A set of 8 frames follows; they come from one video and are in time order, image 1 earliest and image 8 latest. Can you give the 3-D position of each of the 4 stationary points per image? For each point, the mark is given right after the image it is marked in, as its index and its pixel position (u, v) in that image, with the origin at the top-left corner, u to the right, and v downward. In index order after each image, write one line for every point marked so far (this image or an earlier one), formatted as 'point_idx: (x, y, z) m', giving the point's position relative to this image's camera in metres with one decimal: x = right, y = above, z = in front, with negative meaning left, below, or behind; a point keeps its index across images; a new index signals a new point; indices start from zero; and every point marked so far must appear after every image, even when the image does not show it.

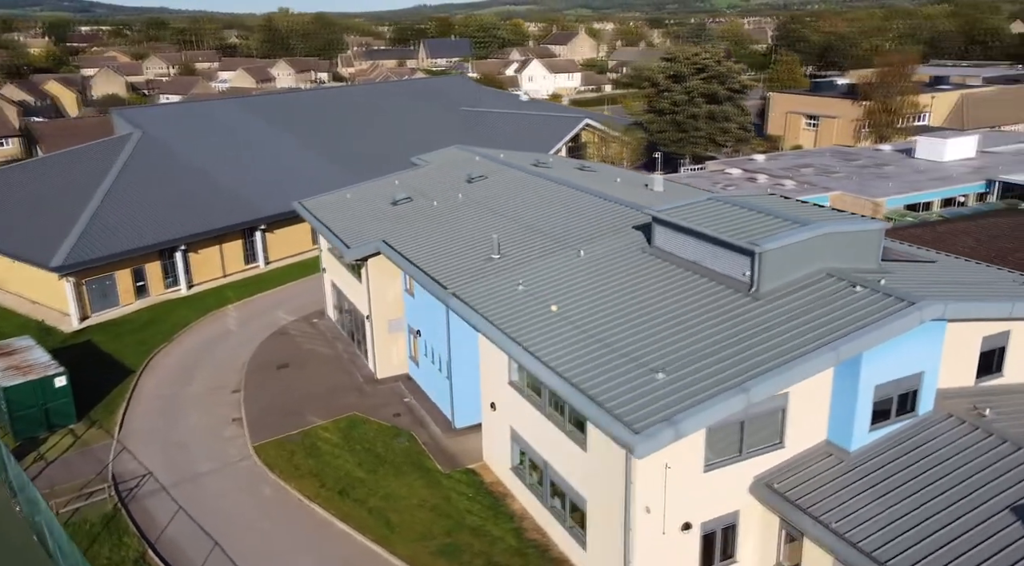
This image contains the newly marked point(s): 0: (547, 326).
0: (+1.1, -1.1, +18.3) m
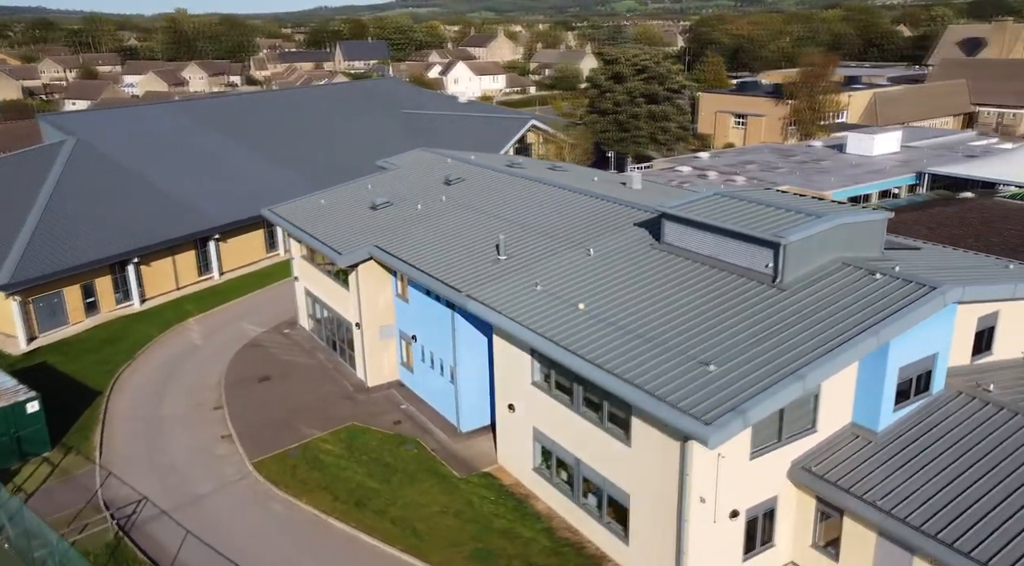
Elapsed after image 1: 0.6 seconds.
0: (+1.8, -1.1, +18.5) m
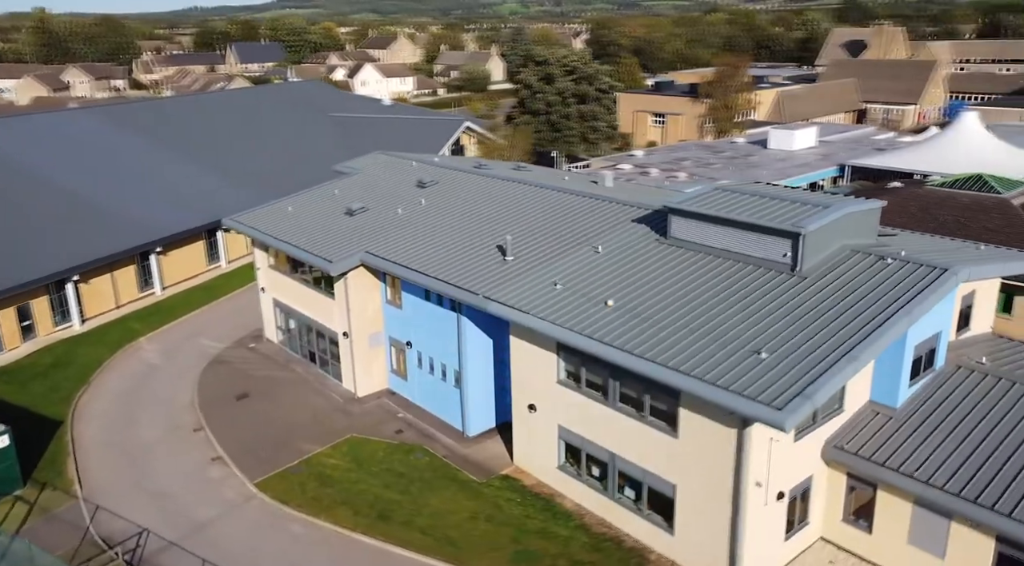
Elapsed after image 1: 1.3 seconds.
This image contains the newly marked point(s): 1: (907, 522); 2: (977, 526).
0: (+2.6, -1.0, +18.7) m
1: (+8.5, -5.2, +17.2) m
2: (+9.1, -4.8, +15.9) m
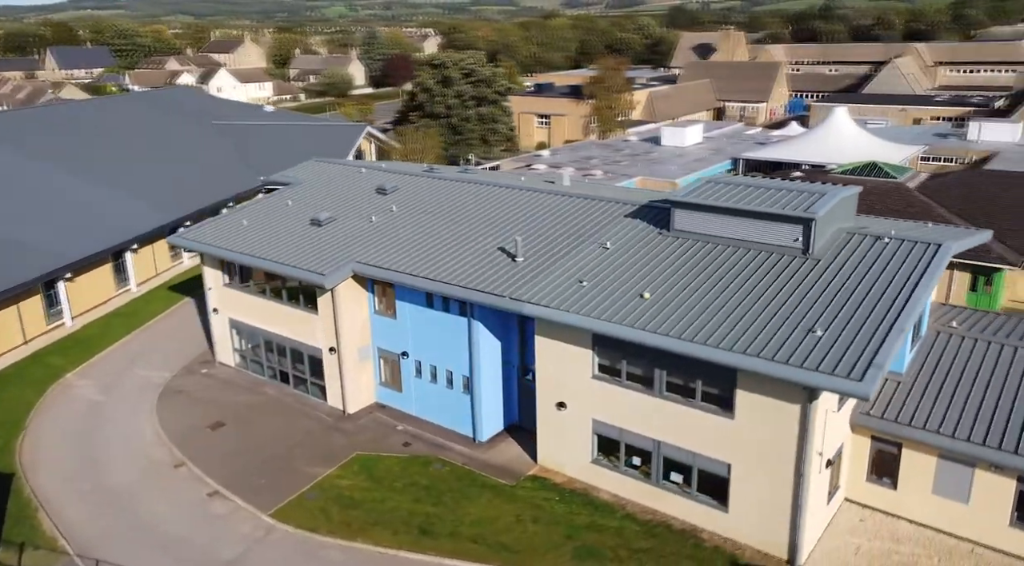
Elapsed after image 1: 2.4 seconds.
0: (+3.7, -0.8, +19.4) m
1: (+10.0, -4.6, +19.0) m
2: (+10.9, -4.2, +17.9) m
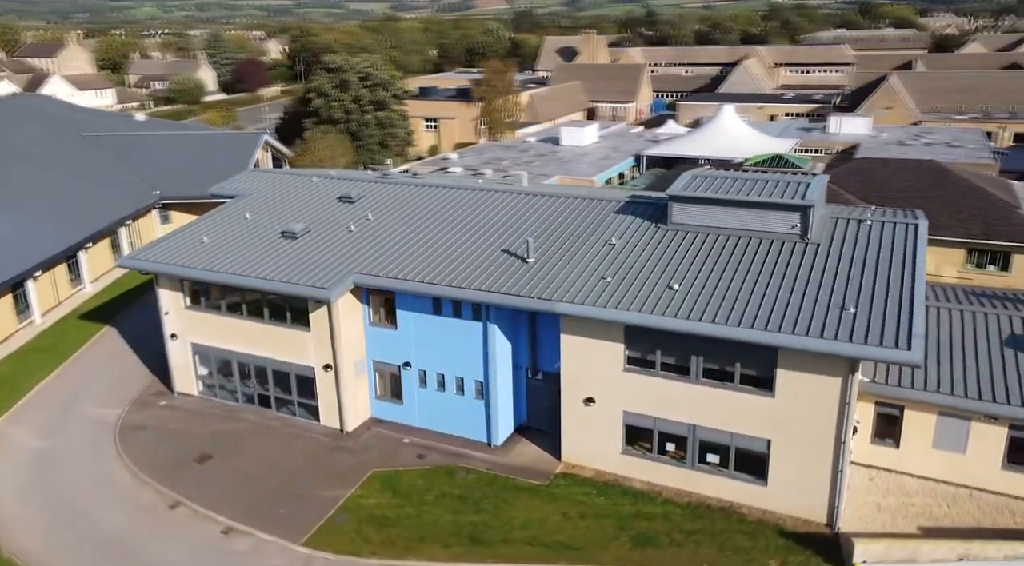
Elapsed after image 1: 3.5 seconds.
0: (+4.7, -0.6, +20.2) m
1: (+11.2, -3.9, +21.2) m
2: (+12.2, -3.5, +20.3) m
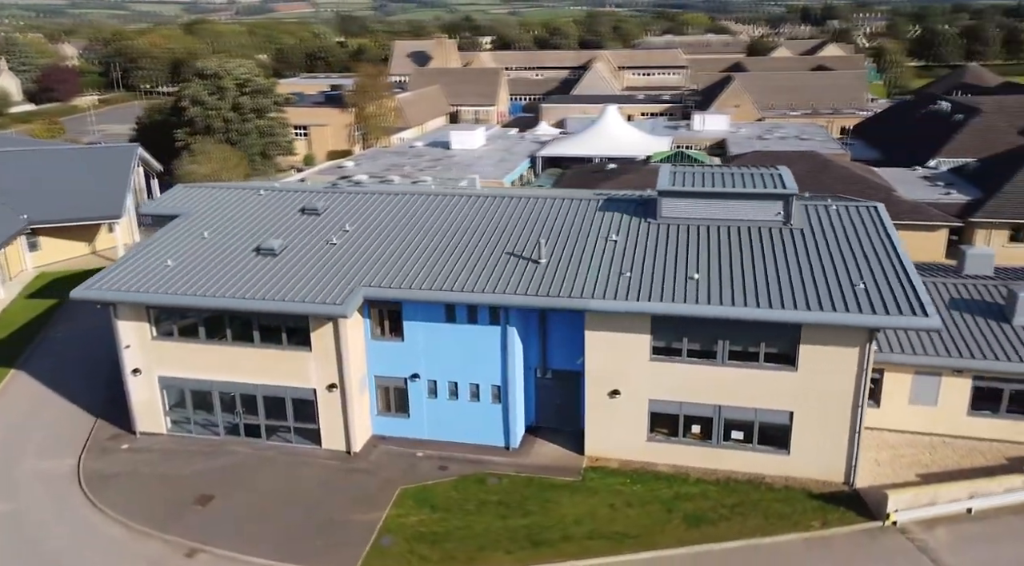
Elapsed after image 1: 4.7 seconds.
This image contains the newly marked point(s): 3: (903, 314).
0: (+5.6, -0.2, +21.5) m
1: (+11.9, -3.2, +23.9) m
2: (+13.1, -2.6, +23.2) m
3: (+9.7, -0.8, +19.9) m
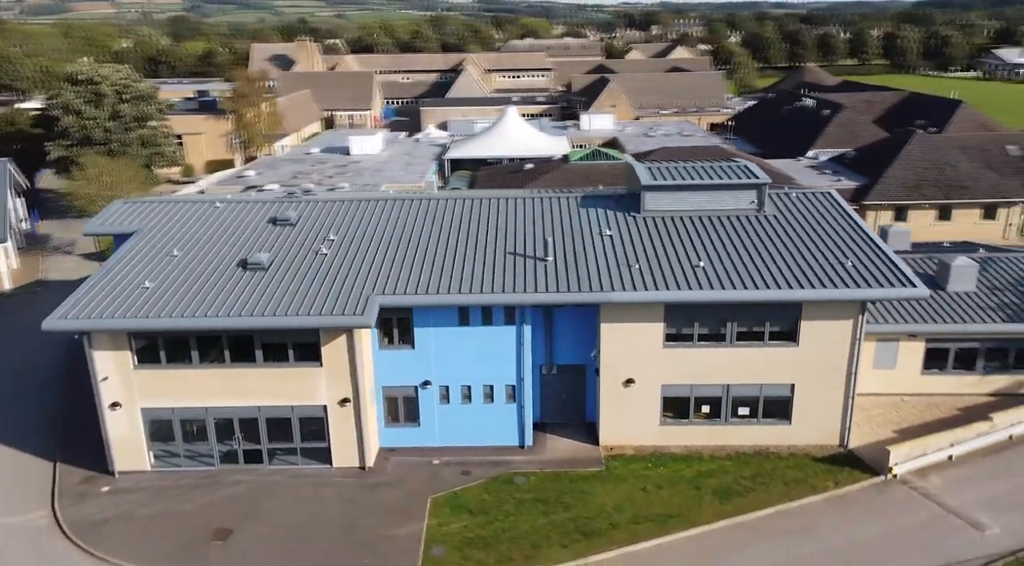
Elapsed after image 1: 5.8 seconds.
0: (+6.0, +0.2, +22.7) m
1: (+11.9, -2.4, +26.4) m
2: (+13.2, -1.8, +26.0) m
3: (+10.4, -0.1, +22.1) m
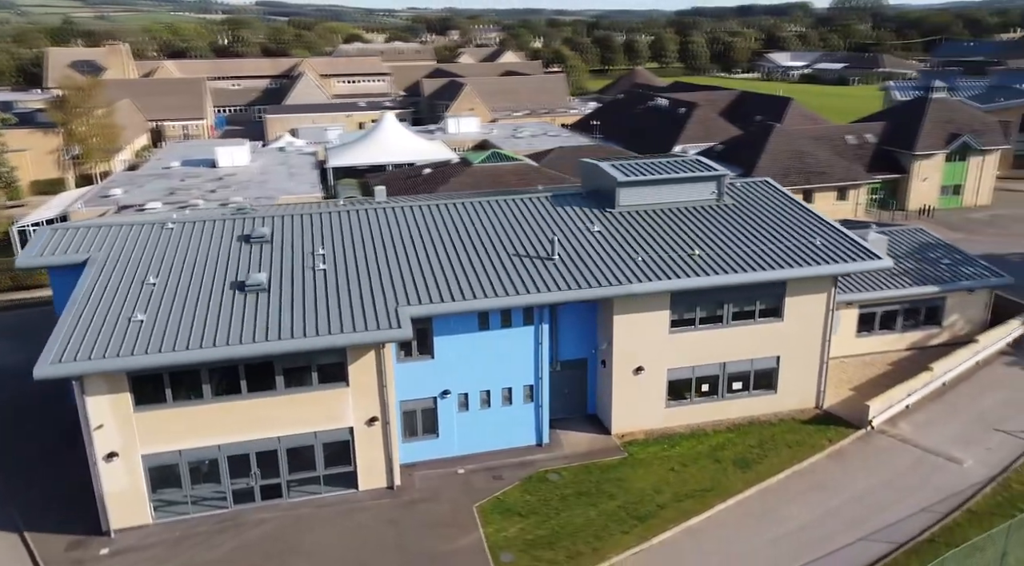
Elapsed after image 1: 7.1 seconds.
0: (+6.2, +0.6, +24.3) m
1: (+11.2, -1.6, +29.3) m
2: (+12.5, -0.8, +29.2) m
3: (+10.6, +0.7, +24.8) m
